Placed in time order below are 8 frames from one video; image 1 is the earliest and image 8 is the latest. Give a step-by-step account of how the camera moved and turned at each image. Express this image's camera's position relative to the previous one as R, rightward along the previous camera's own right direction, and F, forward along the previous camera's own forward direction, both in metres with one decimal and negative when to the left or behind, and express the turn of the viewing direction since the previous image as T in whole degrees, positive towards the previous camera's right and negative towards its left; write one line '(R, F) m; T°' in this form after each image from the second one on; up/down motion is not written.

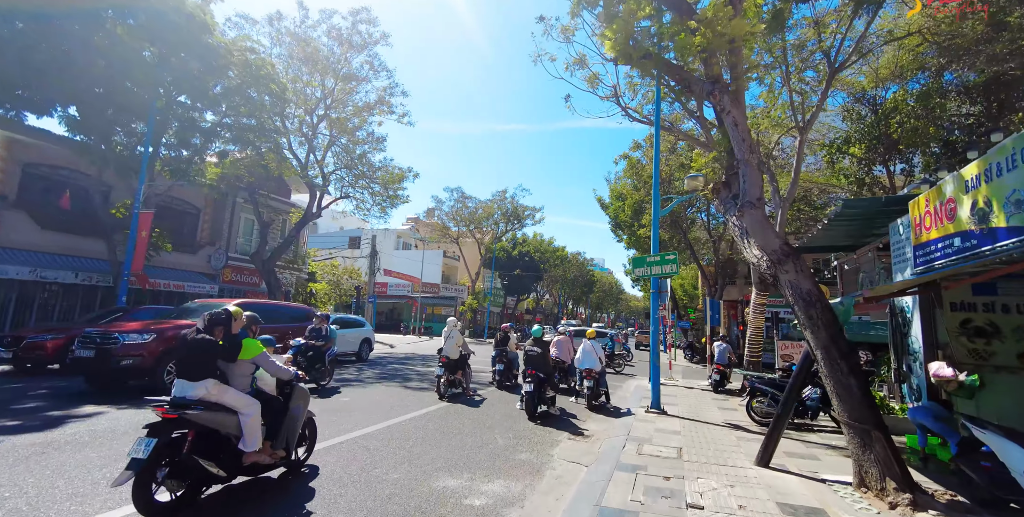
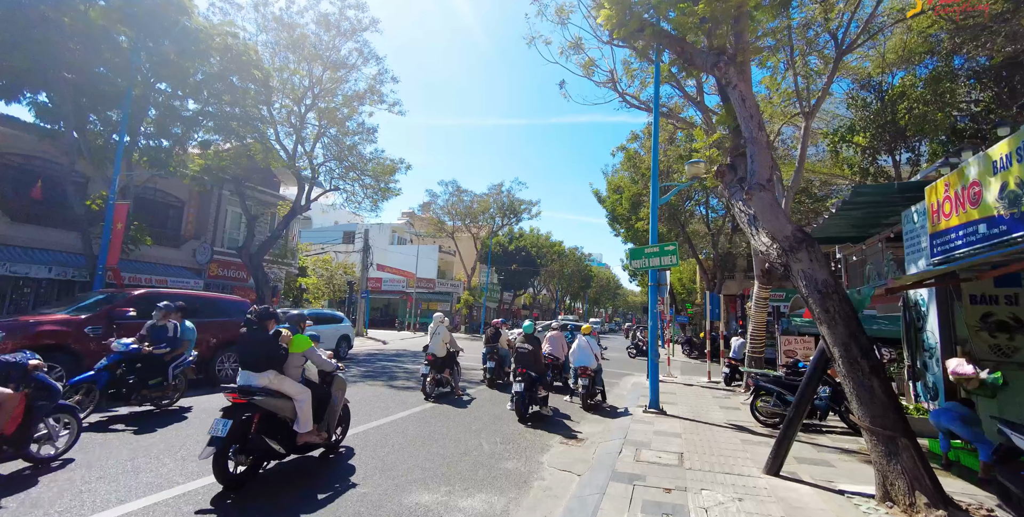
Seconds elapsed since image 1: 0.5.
(+0.1, +0.5) m; 0°
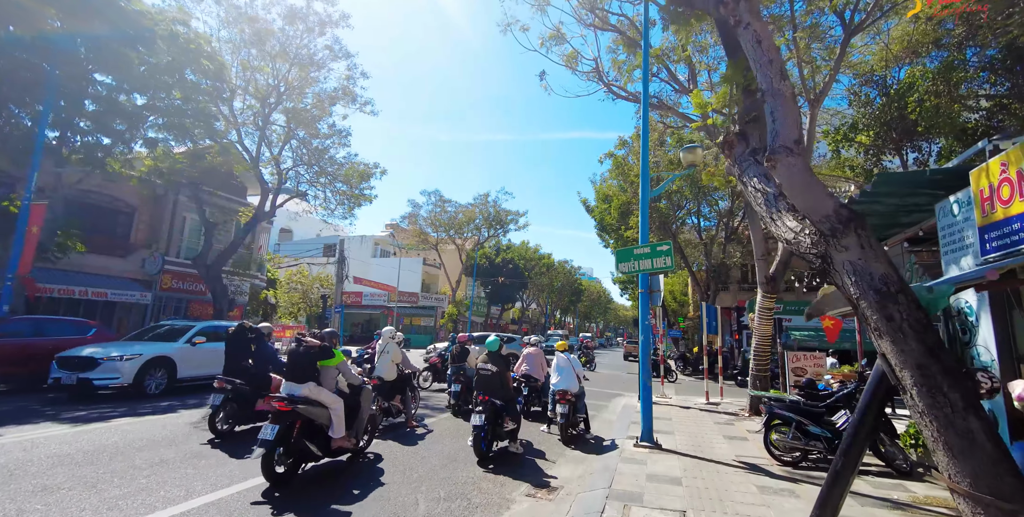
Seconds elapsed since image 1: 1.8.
(+0.4, +1.3) m; +1°
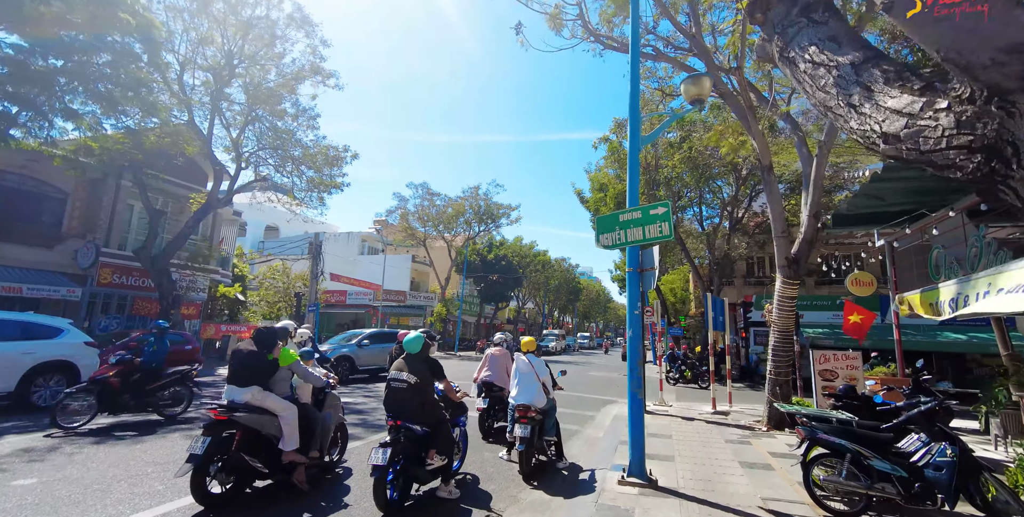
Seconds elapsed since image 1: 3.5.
(+0.7, +1.8) m; 0°
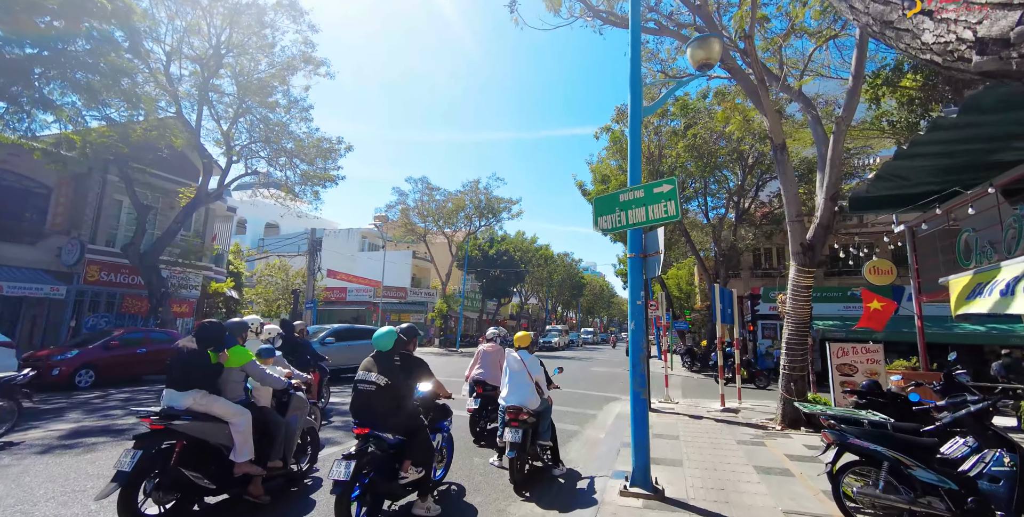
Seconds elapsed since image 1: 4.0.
(+0.2, +0.5) m; 0°
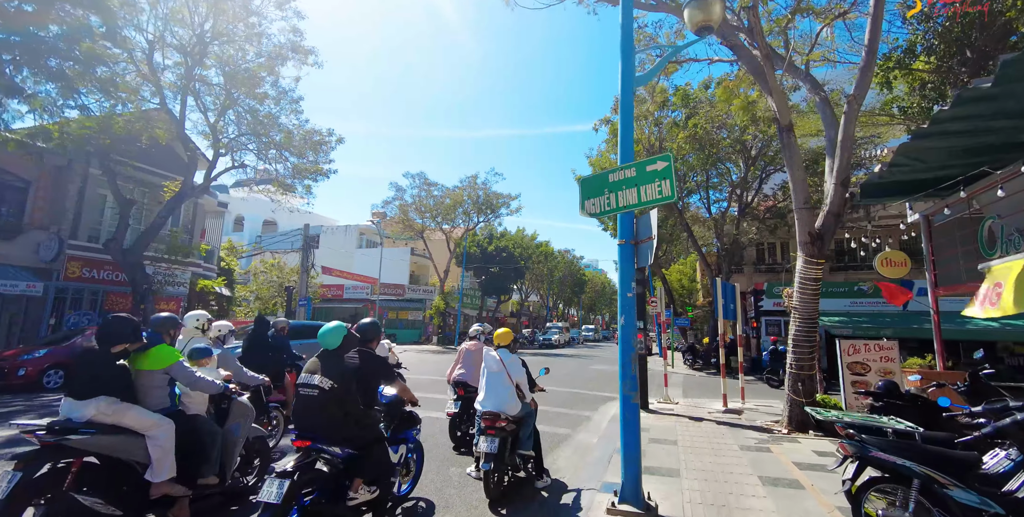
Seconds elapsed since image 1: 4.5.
(+0.2, +0.5) m; 0°
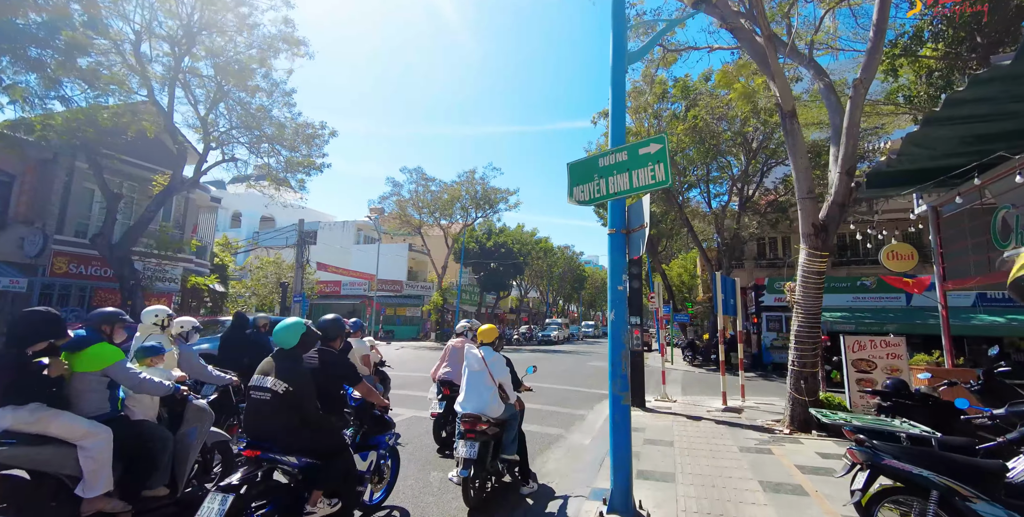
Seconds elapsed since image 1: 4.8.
(+0.2, +0.3) m; 0°
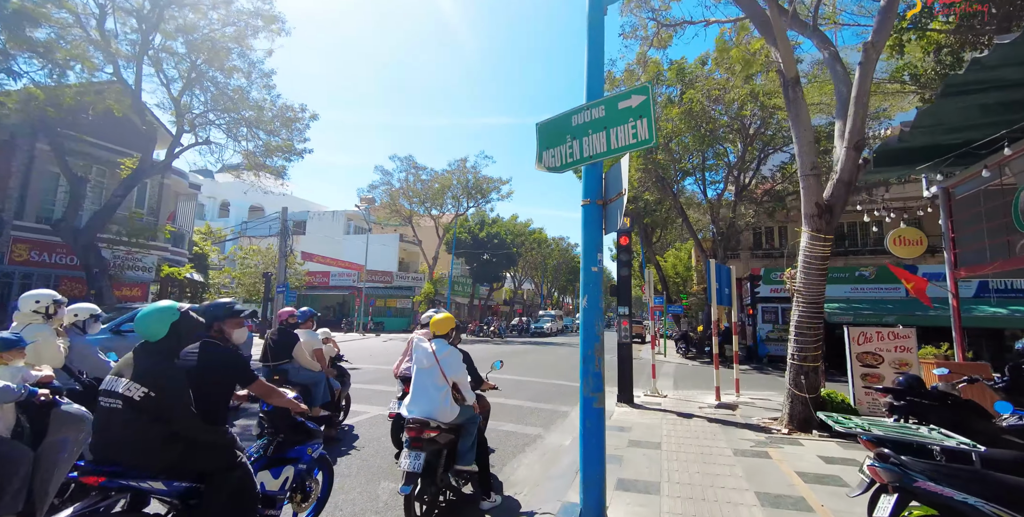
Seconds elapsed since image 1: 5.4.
(+0.3, +0.6) m; 0°
